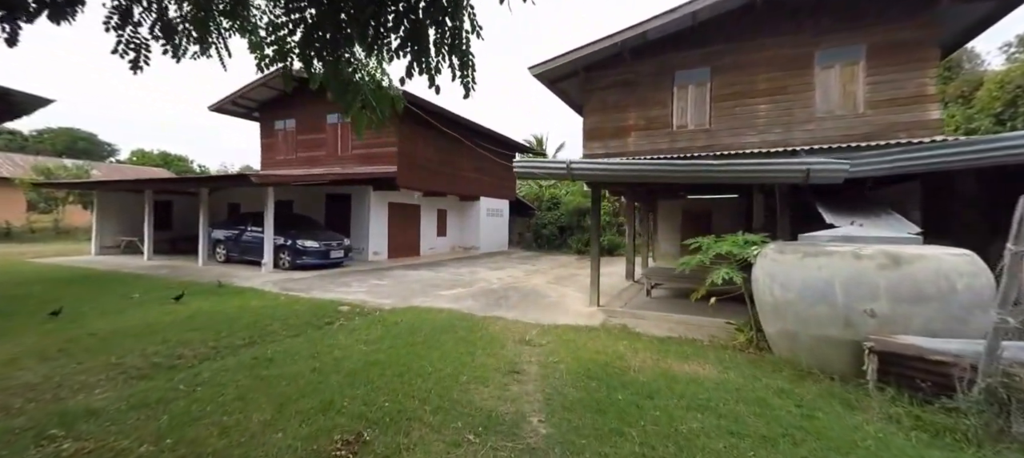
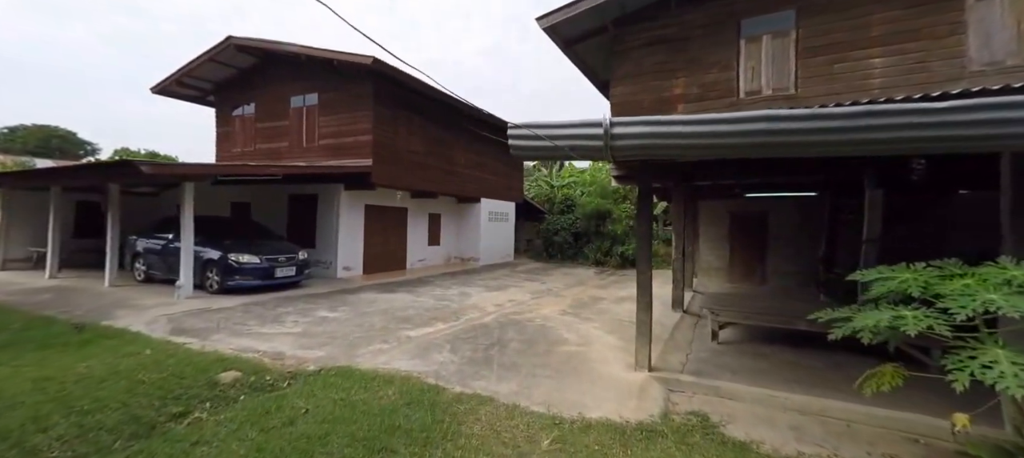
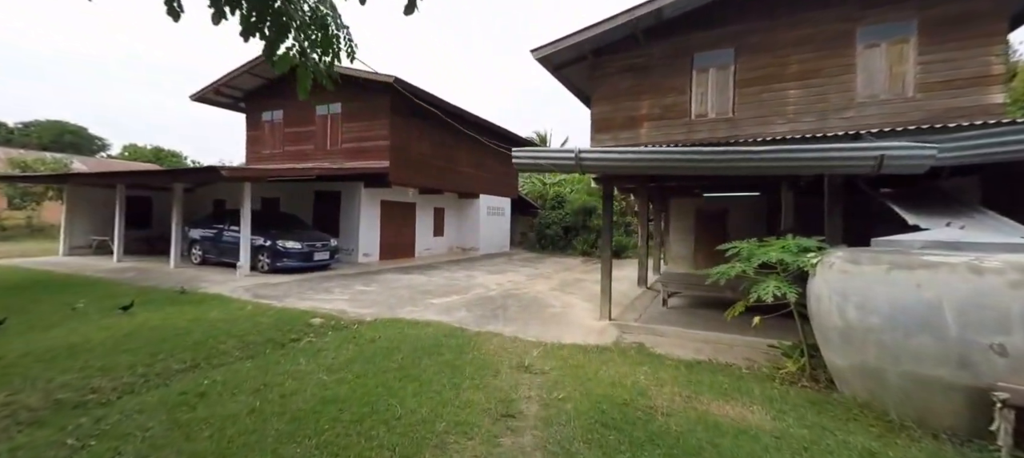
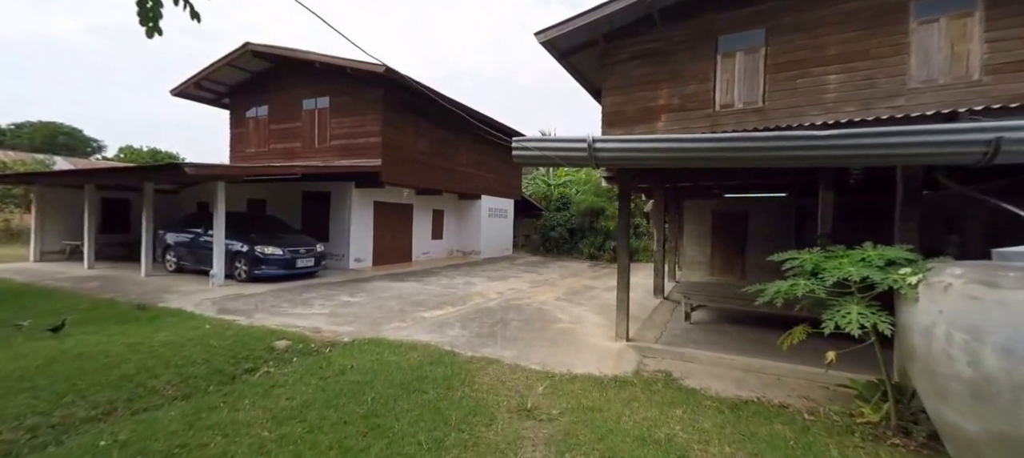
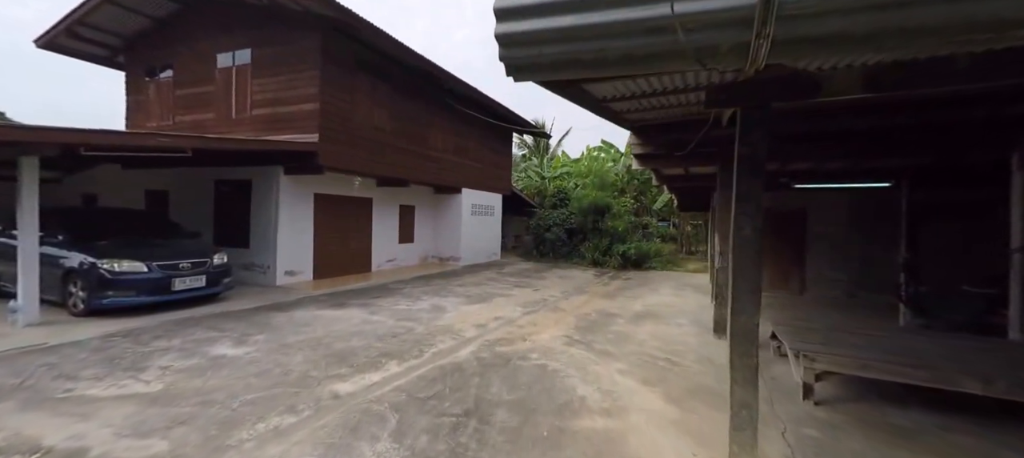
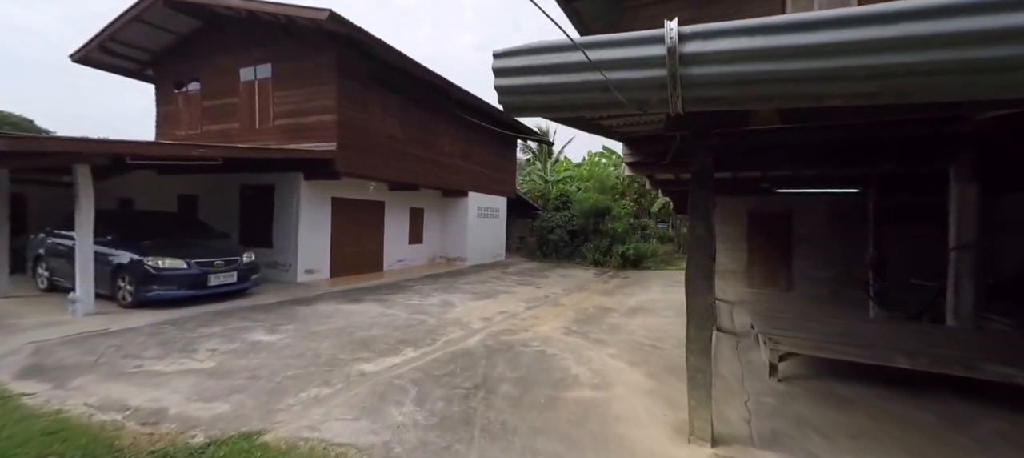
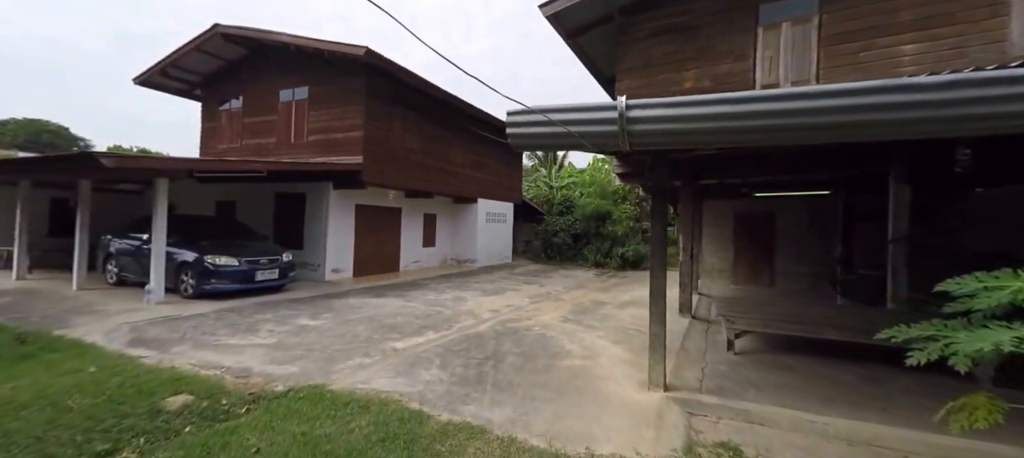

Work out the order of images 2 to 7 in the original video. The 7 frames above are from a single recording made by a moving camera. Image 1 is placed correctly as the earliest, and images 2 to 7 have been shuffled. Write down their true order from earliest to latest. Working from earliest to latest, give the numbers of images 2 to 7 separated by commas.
3, 4, 2, 7, 6, 5
